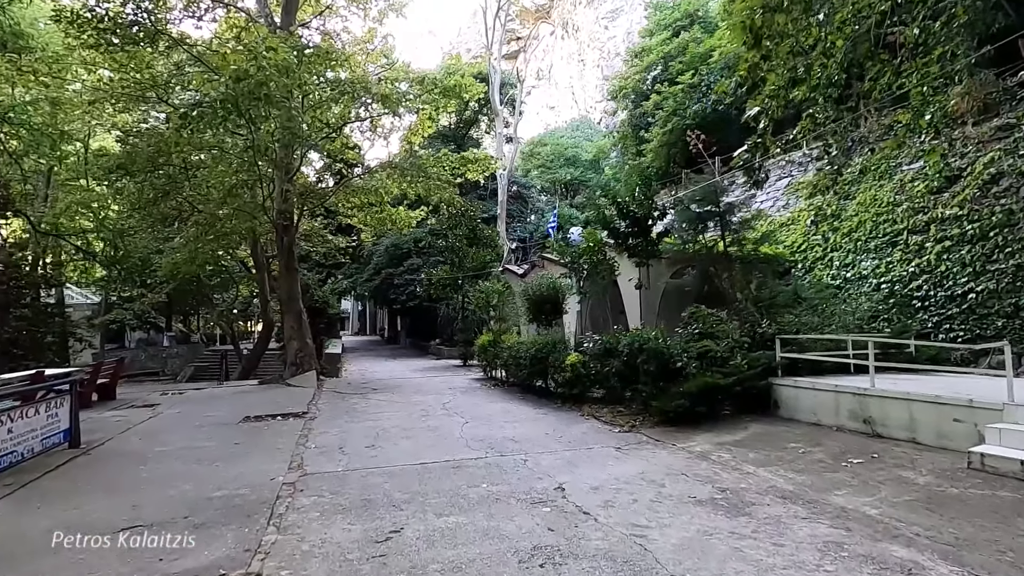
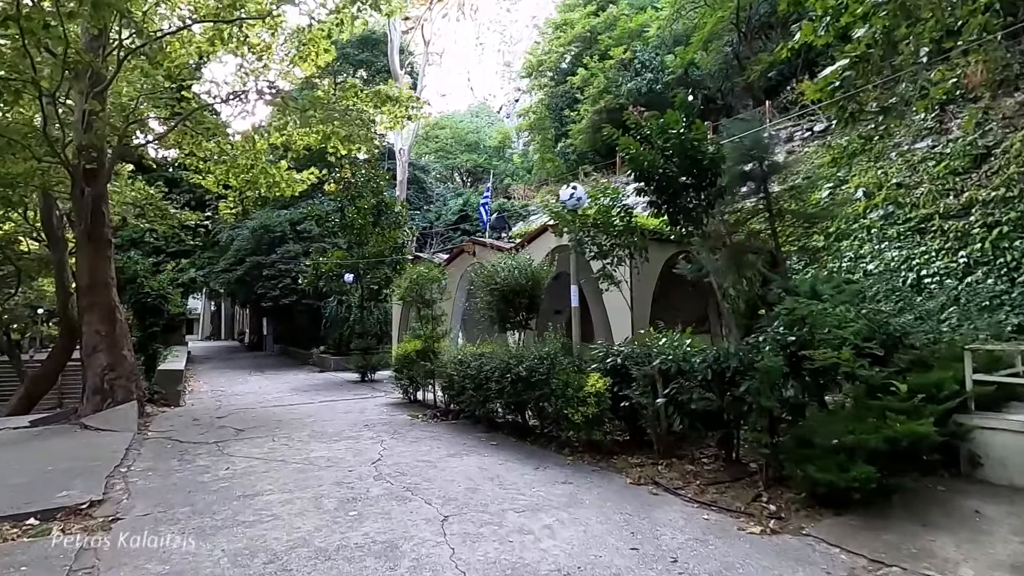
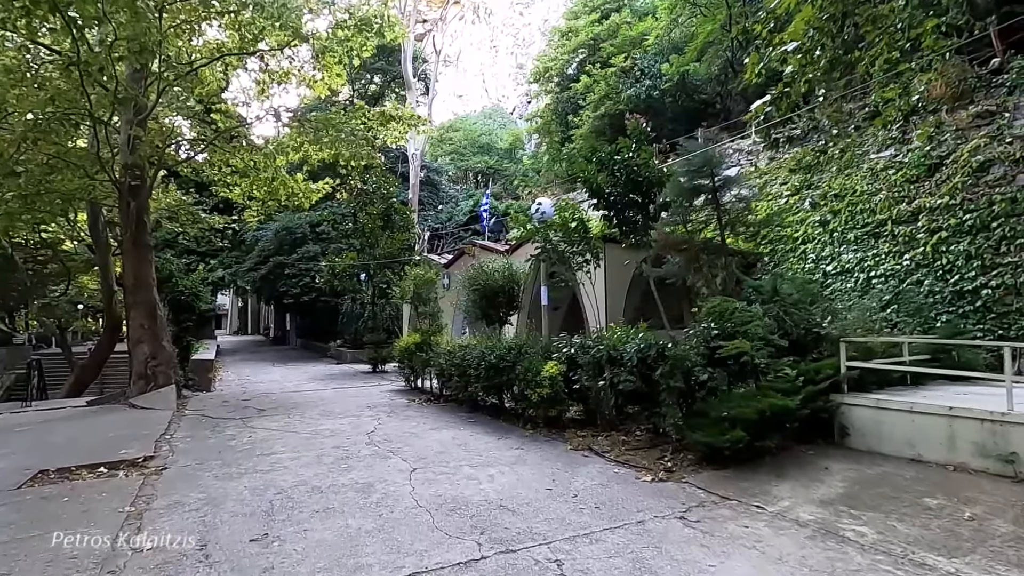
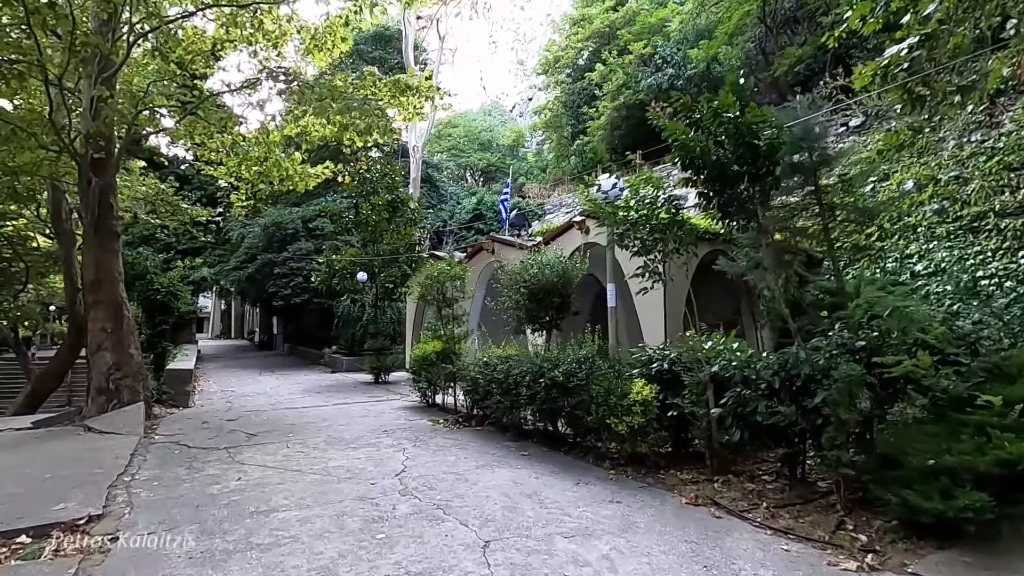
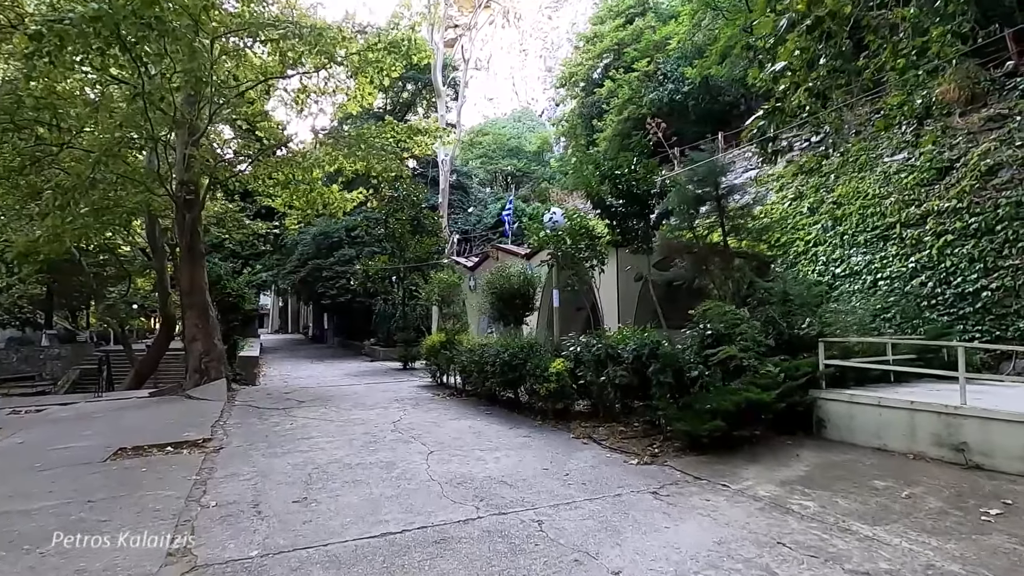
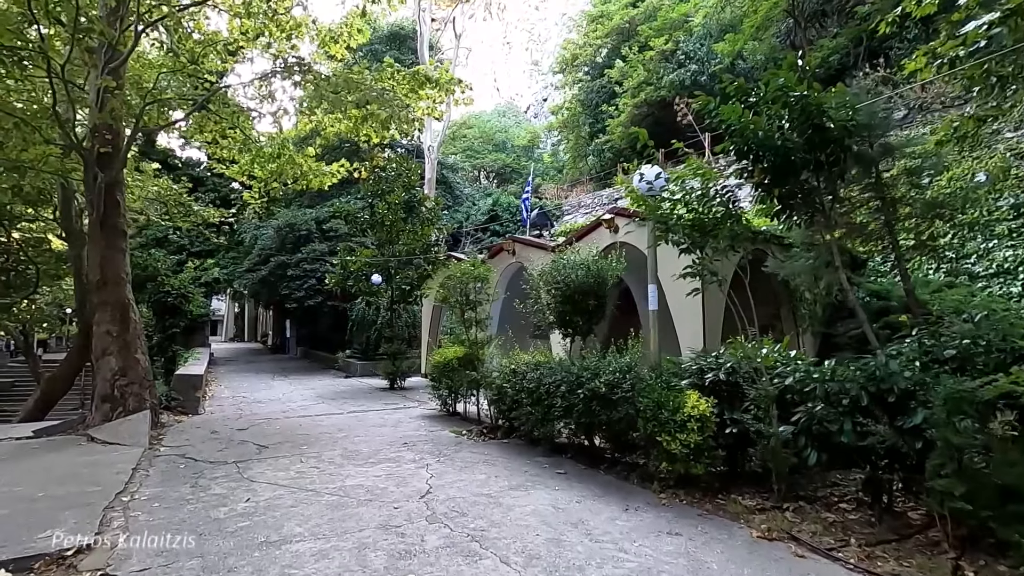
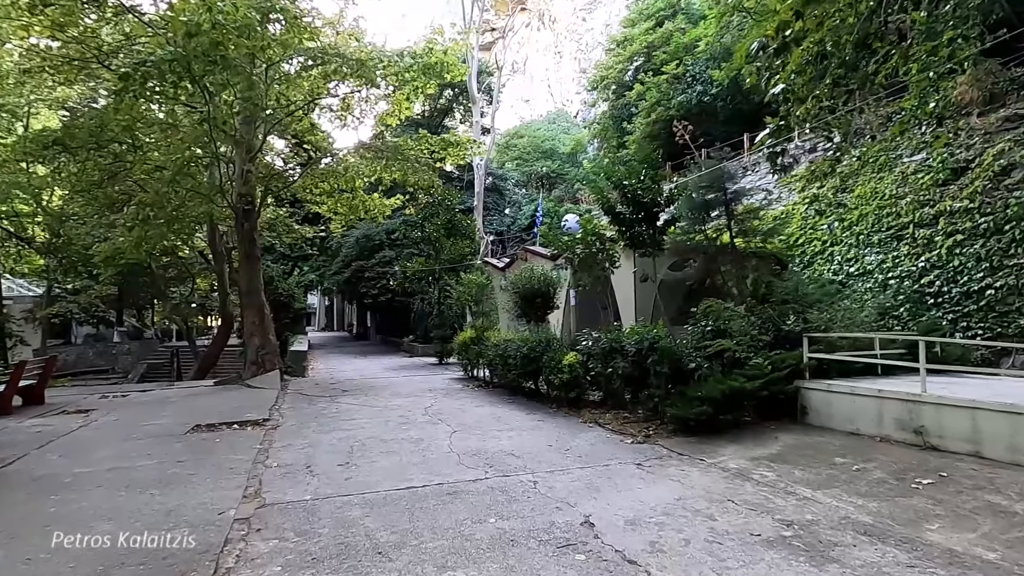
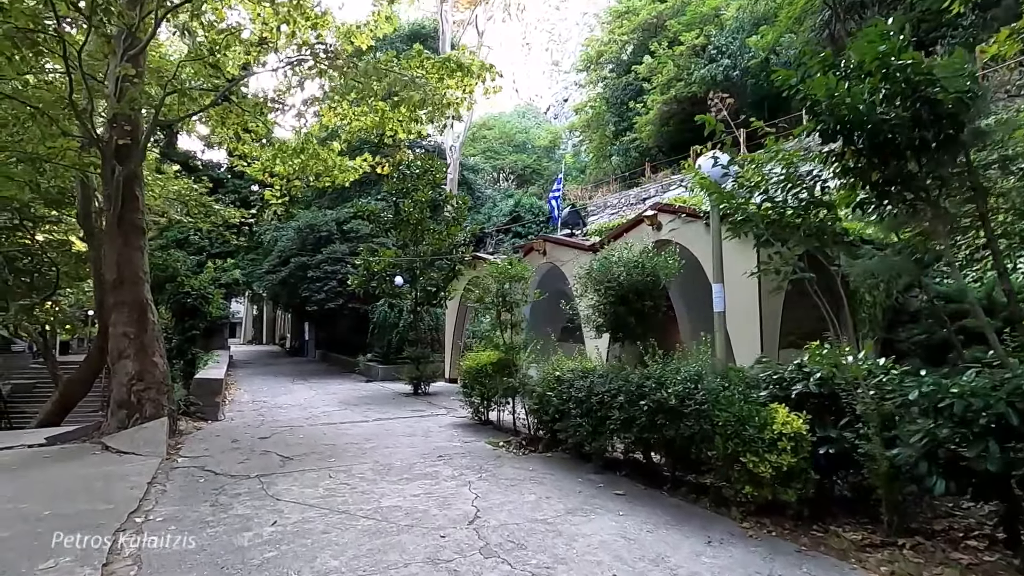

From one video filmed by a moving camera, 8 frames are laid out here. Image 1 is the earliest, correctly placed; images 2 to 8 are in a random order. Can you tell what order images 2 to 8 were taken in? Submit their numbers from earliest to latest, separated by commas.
7, 5, 3, 2, 4, 6, 8
